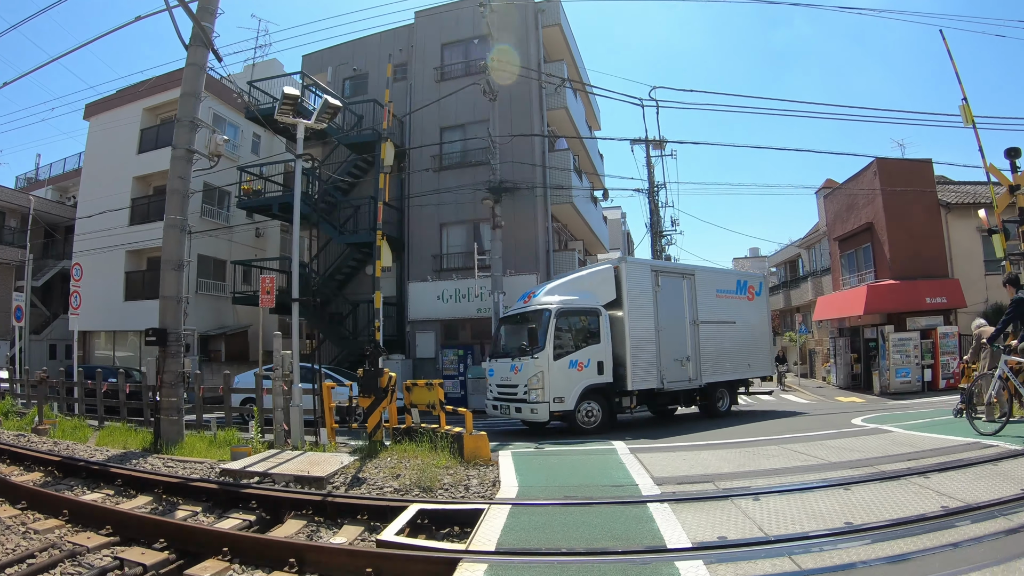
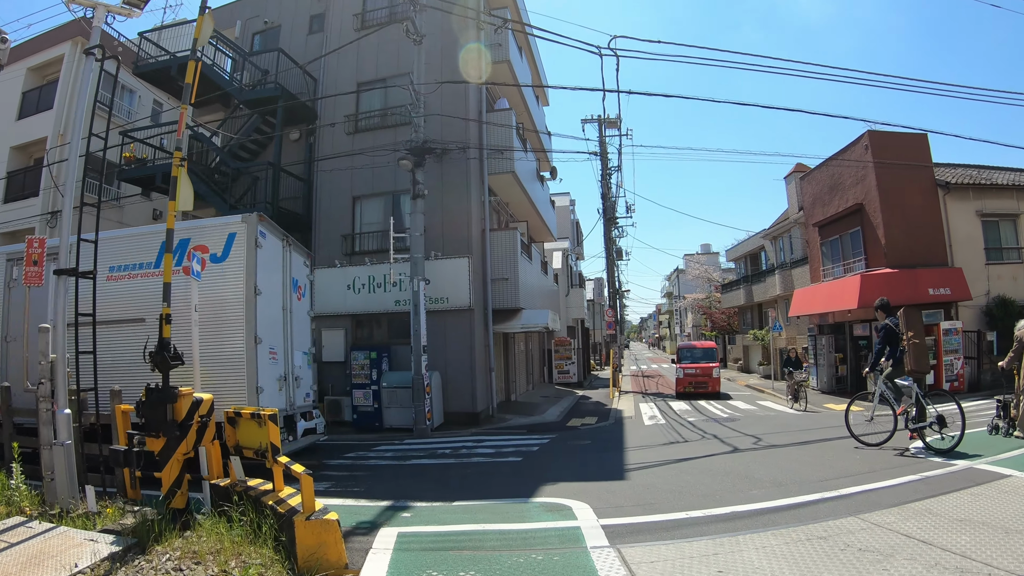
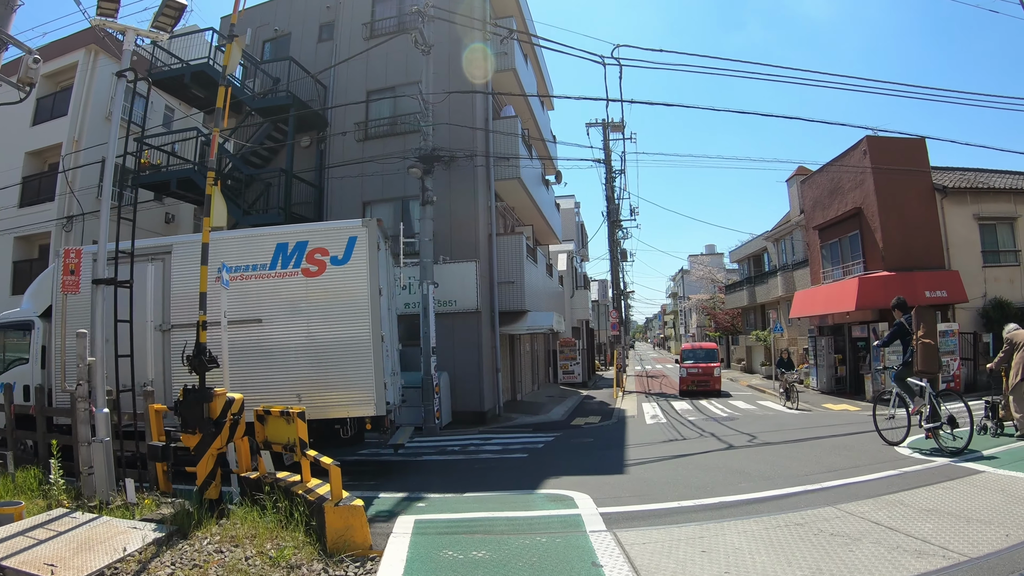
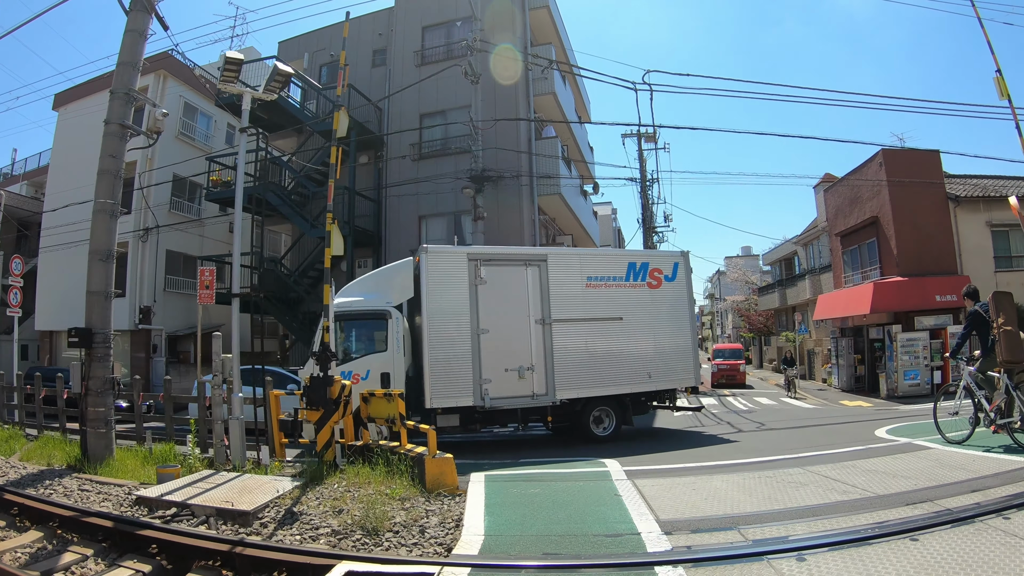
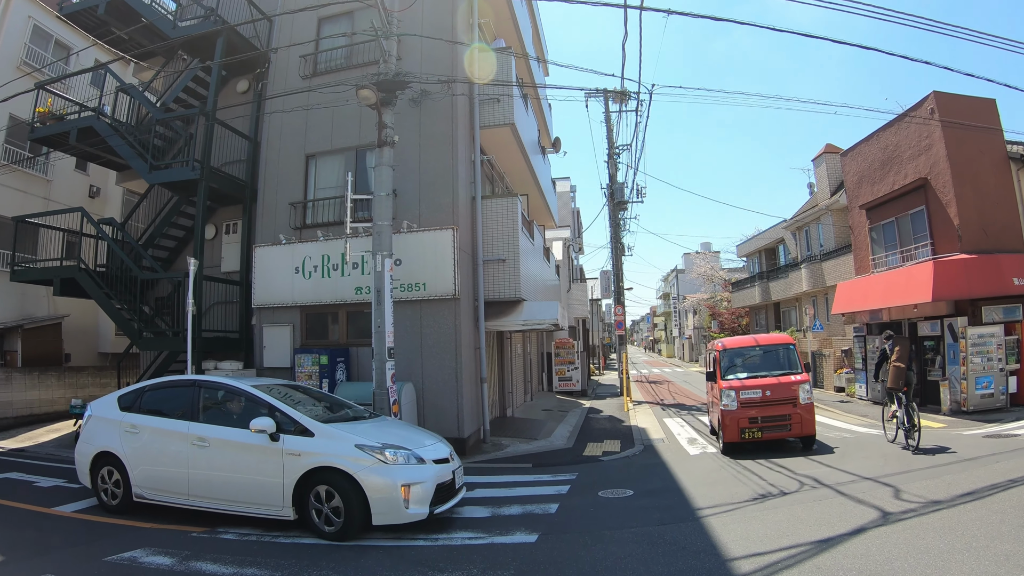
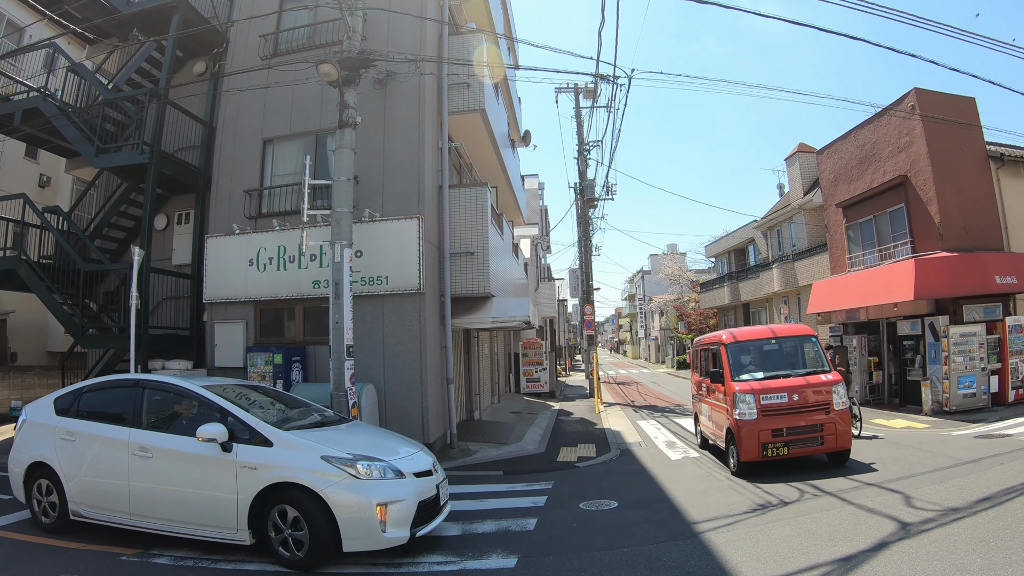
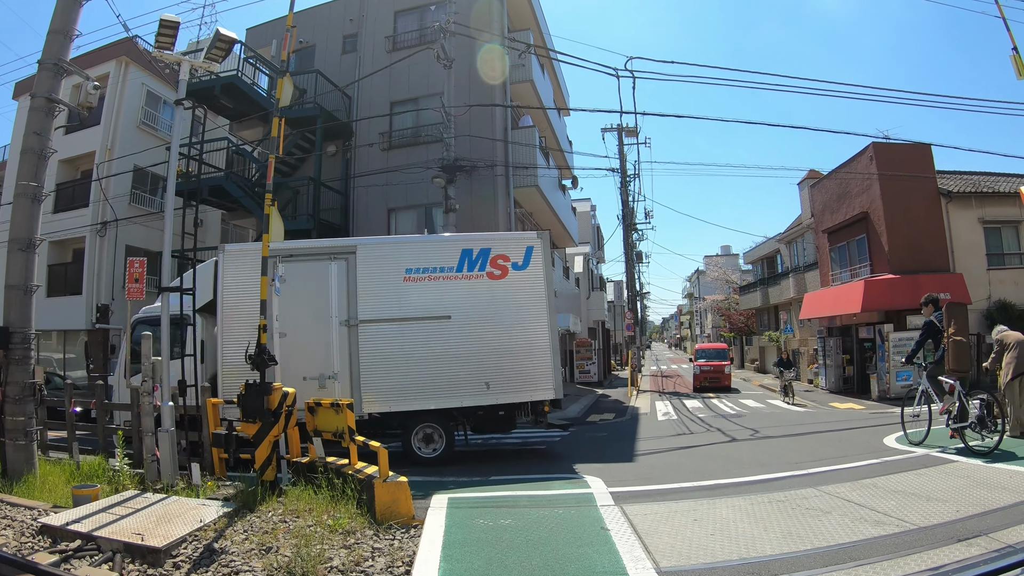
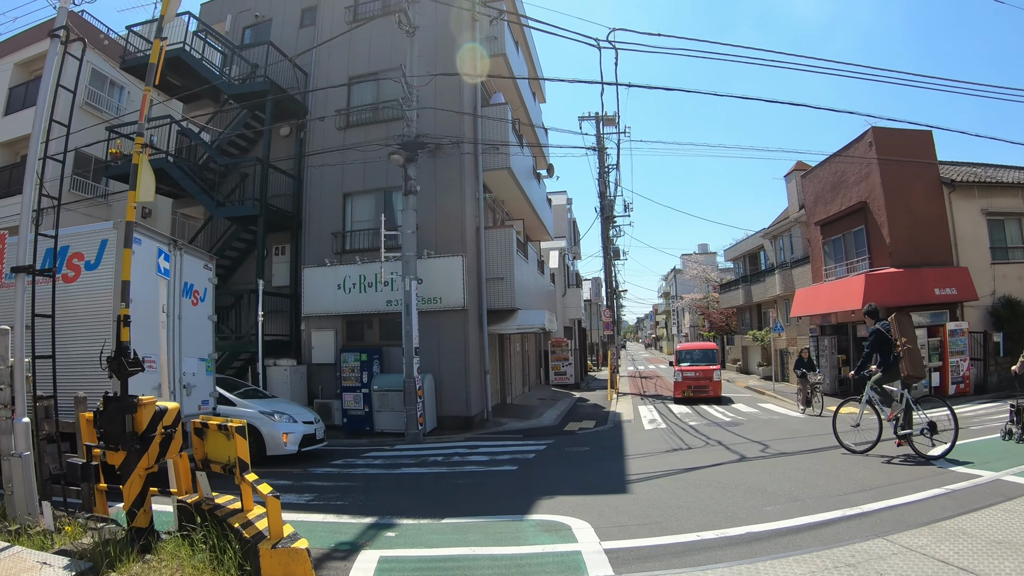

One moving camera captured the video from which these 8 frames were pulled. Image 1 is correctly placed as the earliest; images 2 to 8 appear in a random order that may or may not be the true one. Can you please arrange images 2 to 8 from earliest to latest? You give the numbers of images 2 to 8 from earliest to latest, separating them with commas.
4, 7, 3, 2, 8, 5, 6
